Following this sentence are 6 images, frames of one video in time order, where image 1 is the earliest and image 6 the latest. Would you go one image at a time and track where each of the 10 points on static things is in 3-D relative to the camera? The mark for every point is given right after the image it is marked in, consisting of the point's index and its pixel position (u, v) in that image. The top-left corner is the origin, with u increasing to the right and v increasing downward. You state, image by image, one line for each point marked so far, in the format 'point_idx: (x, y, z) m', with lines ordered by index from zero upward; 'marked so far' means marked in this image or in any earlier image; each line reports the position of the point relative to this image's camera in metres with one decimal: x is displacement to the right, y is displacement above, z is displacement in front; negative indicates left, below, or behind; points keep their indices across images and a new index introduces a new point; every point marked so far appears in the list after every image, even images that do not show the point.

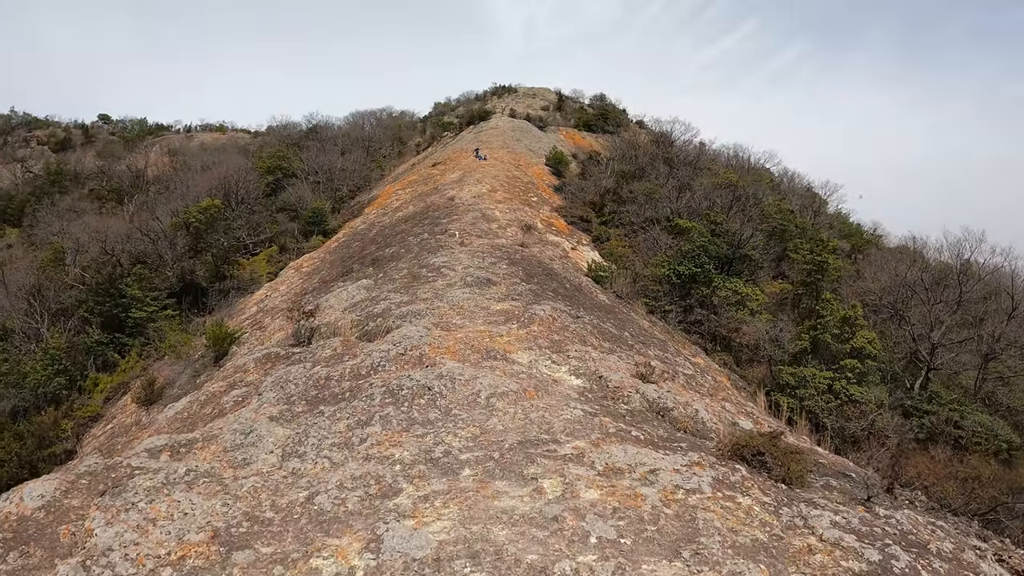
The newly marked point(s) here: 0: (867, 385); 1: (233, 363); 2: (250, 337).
0: (+10.5, -2.8, +16.1) m
1: (-6.0, -1.7, +11.7) m
2: (-8.0, -1.5, +16.9) m
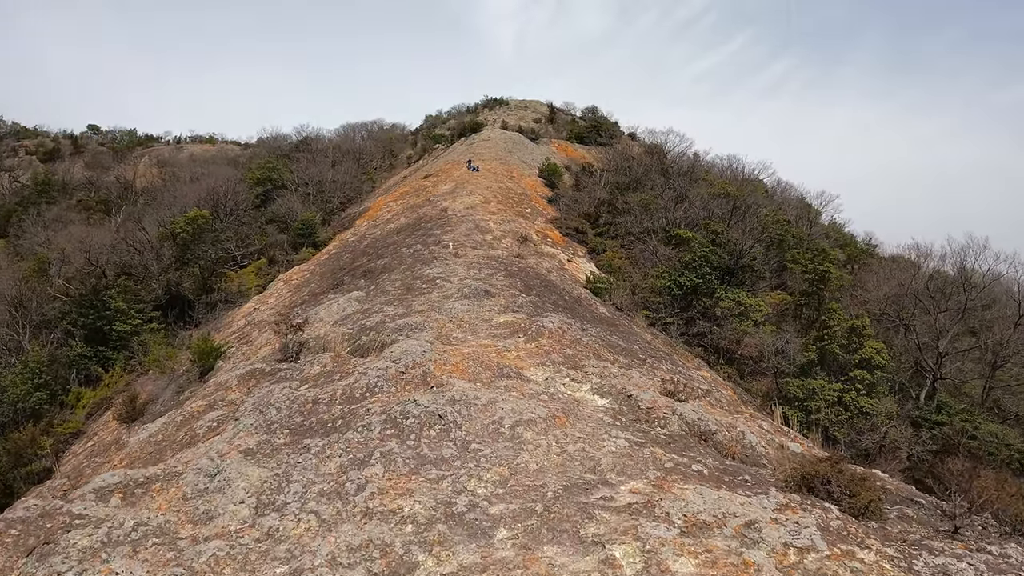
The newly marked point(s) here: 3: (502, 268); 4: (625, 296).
0: (+10.5, -3.1, +15.6) m
1: (-6.0, -1.9, +10.9) m
2: (-8.0, -1.8, +16.1) m
3: (-0.3, +0.6, +16.1) m
4: (+3.8, -0.3, +18.5) m
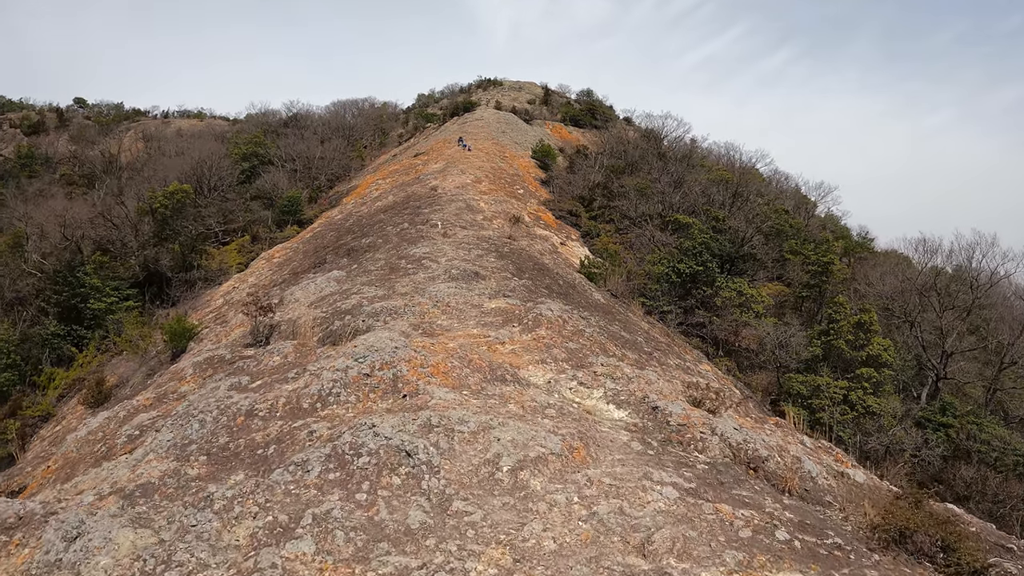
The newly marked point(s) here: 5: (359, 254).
0: (+10.2, -2.9, +15.0) m
1: (-6.1, -1.5, +9.9) m
2: (-8.3, -1.2, +15.0) m
3: (-0.6, +1.1, +15.1) m
4: (+3.5, +0.2, +17.6) m
5: (-4.5, +1.0, +16.1) m
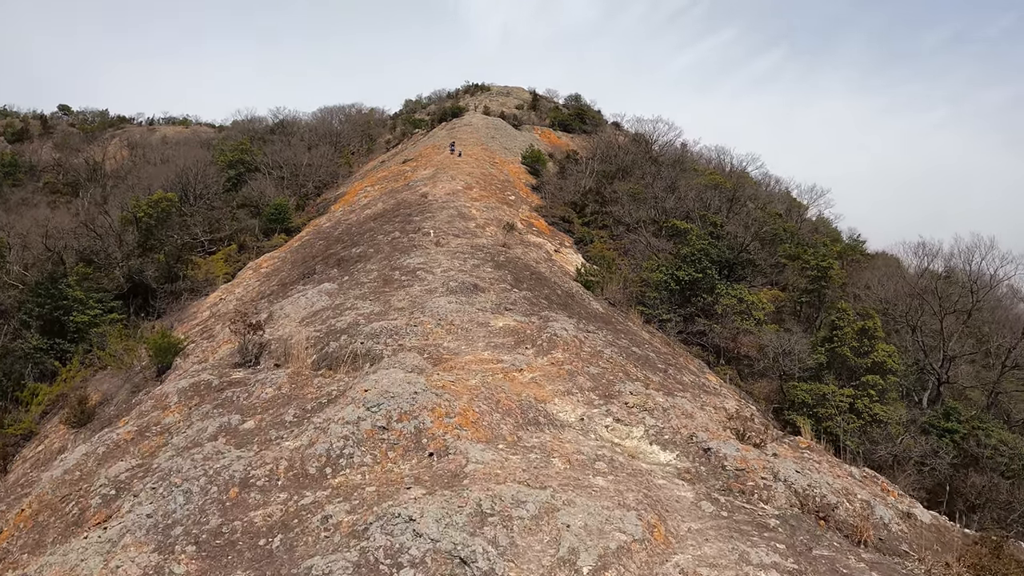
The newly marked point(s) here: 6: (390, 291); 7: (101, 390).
0: (+10.1, -3.1, +14.7) m
1: (-6.1, -1.8, +9.3) m
2: (-8.3, -1.6, +14.4) m
3: (-0.6, +0.8, +14.7) m
4: (+3.4, -0.1, +17.2) m
5: (-4.6, +0.7, +15.6) m
6: (-2.6, -0.1, +11.7) m
7: (-10.9, -2.7, +14.3) m
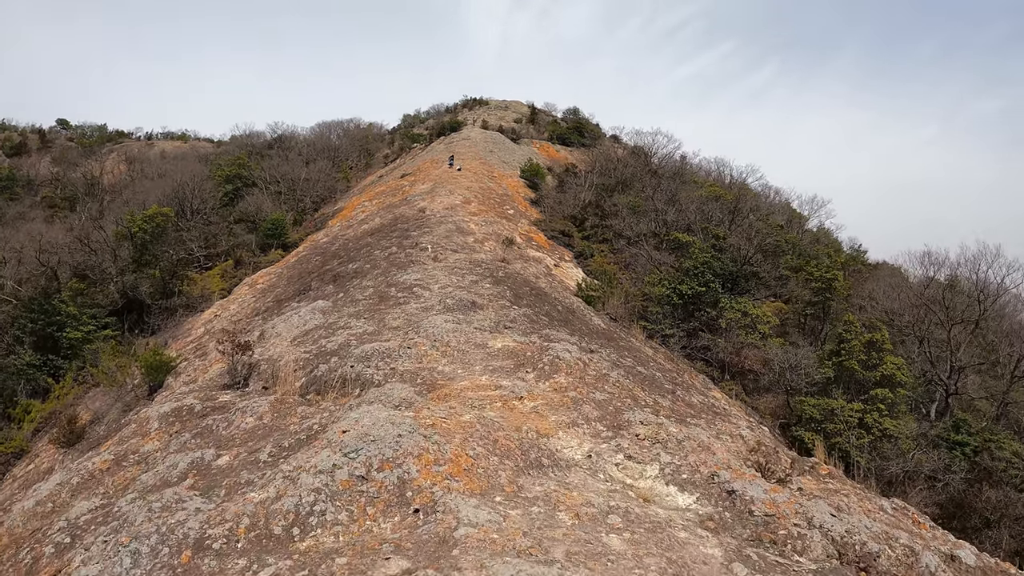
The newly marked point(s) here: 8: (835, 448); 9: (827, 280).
0: (+10.1, -3.4, +14.3) m
1: (-6.1, -2.1, +8.9) m
2: (-8.3, -2.0, +14.0) m
3: (-0.6, +0.4, +14.3) m
4: (+3.4, -0.5, +16.9) m
5: (-4.6, +0.2, +15.3) m
6: (-2.6, -0.4, +11.4) m
7: (-10.9, -3.2, +13.9) m
8: (+7.8, -3.8, +13.0) m
9: (+11.0, +0.3, +19.0) m
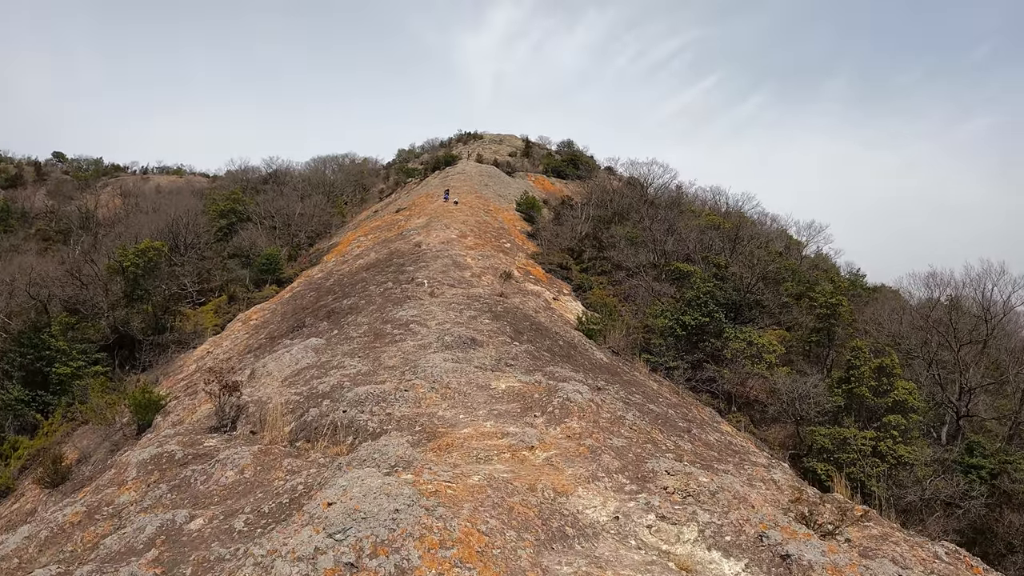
0: (+10.2, -4.1, +13.8) m
1: (-6.0, -2.7, +8.3) m
2: (-8.3, -3.0, +13.4) m
3: (-0.7, -0.5, +13.9) m
4: (+3.3, -1.5, +16.5) m
5: (-4.6, -0.7, +14.8) m
6: (-2.6, -1.1, +10.9) m
7: (-10.8, -4.1, +13.2) m
8: (+7.8, -4.5, +12.4) m
9: (+10.9, -0.7, +18.7) m
